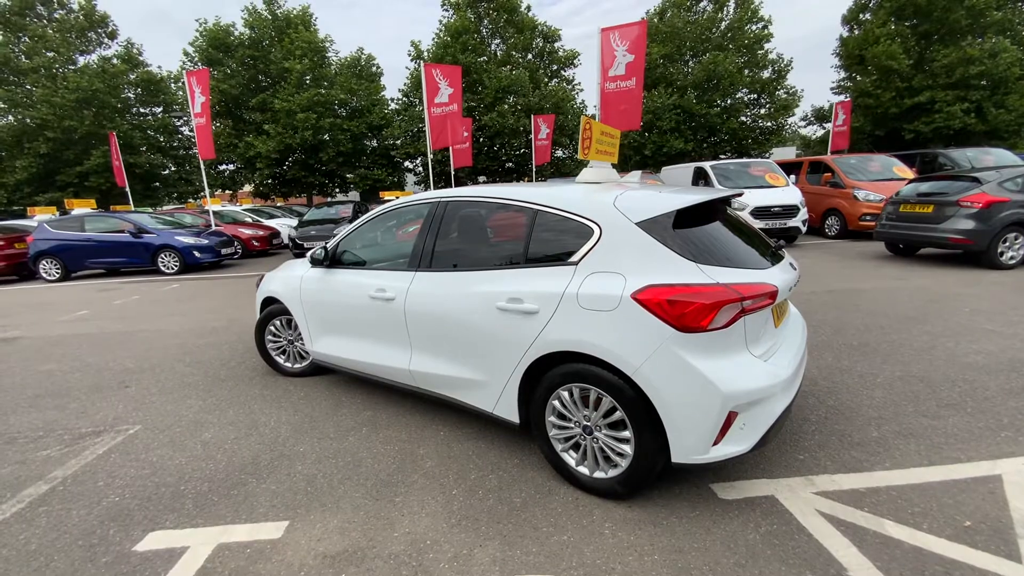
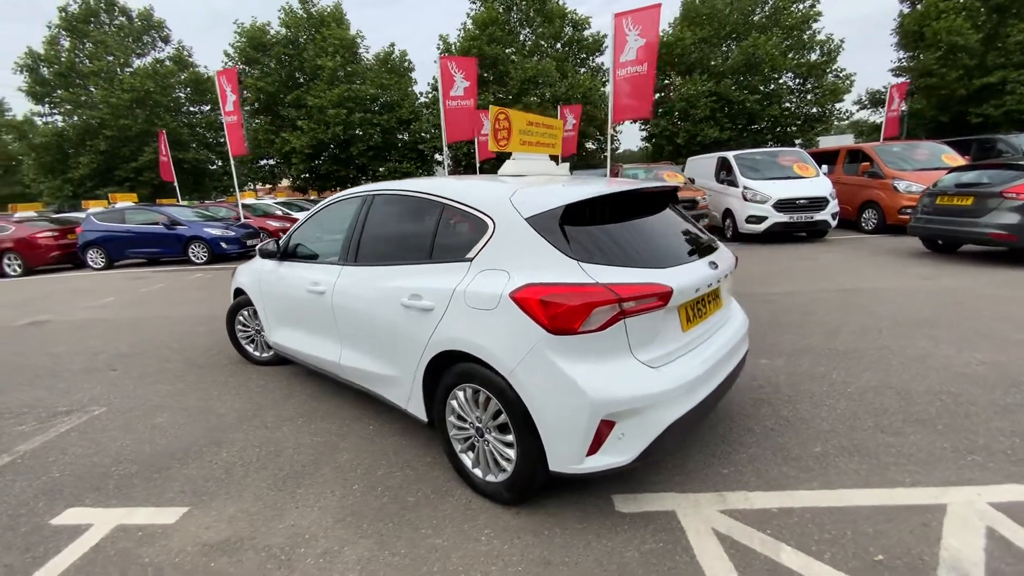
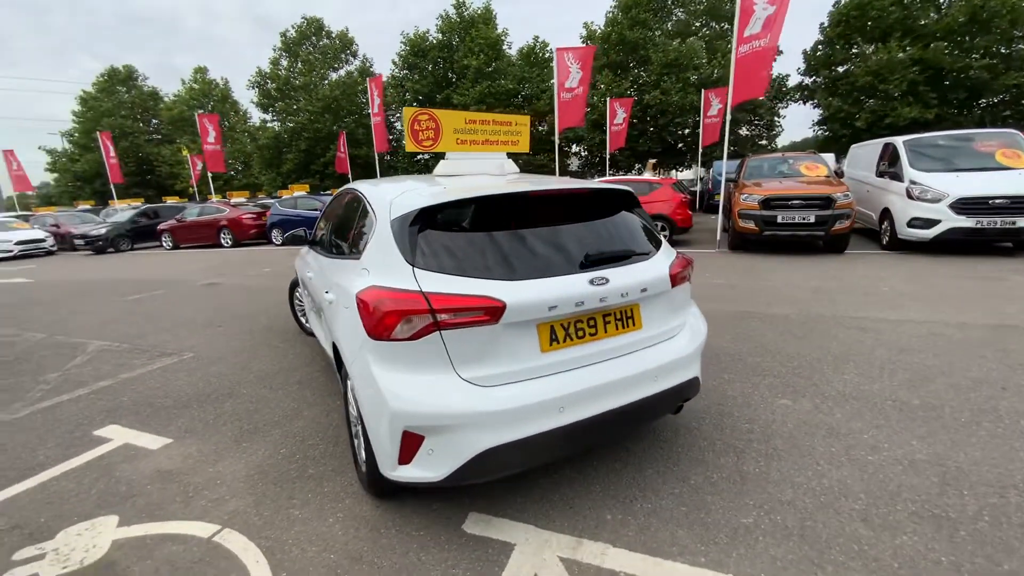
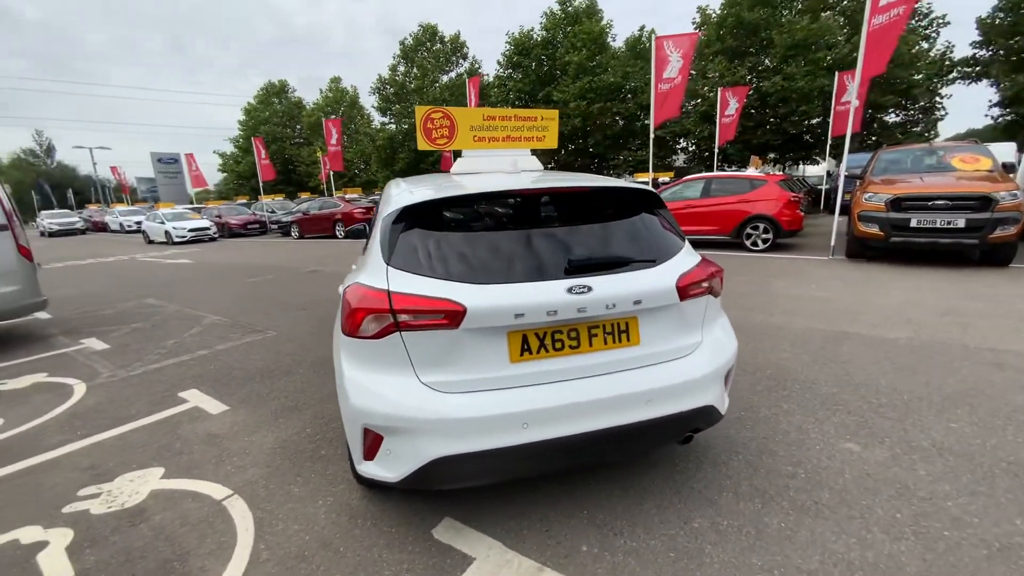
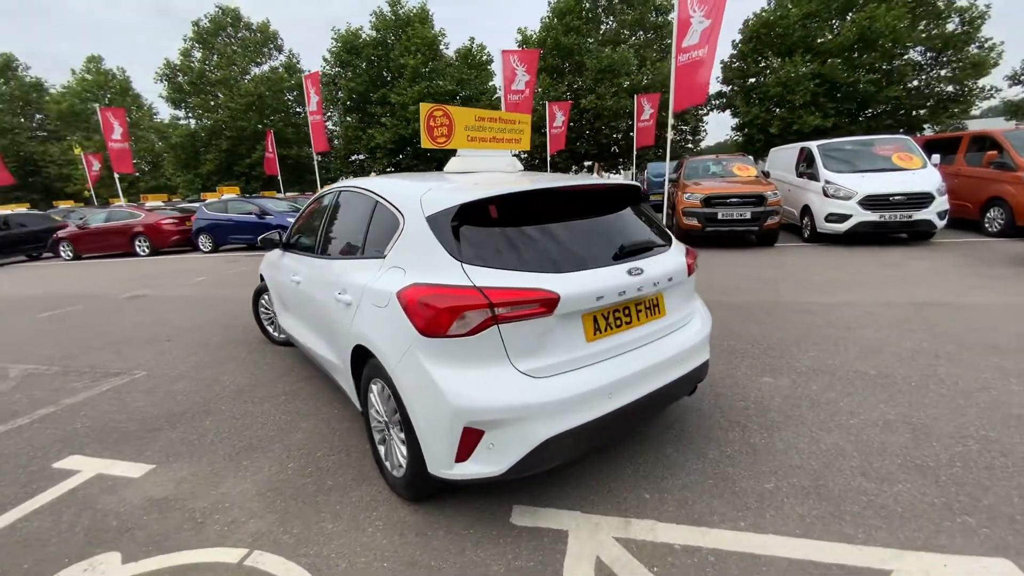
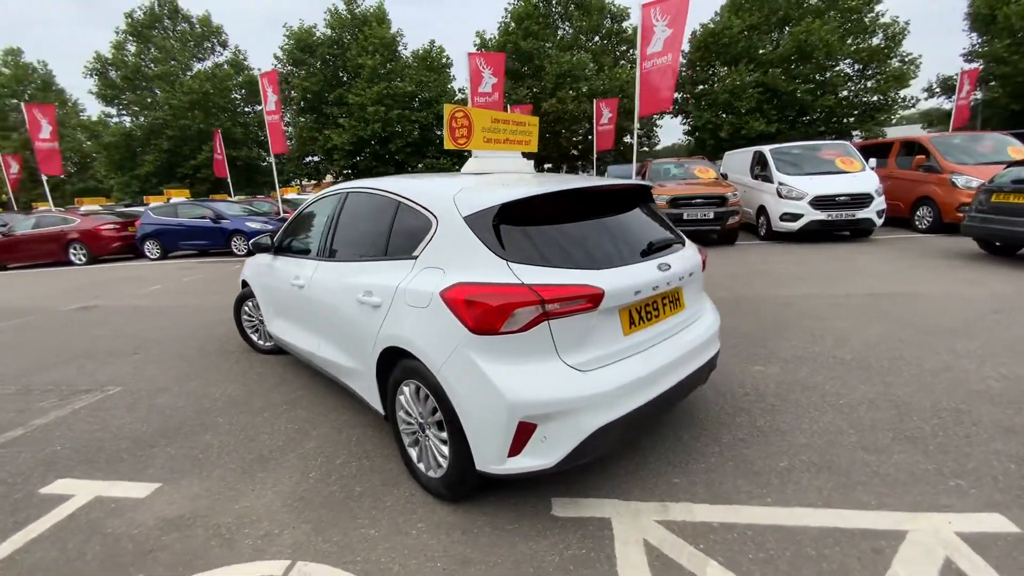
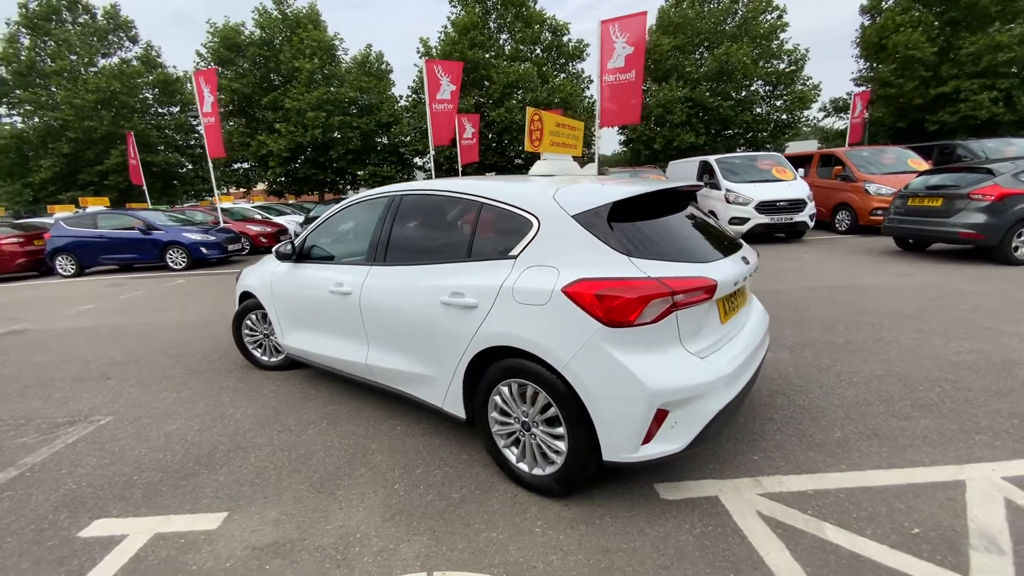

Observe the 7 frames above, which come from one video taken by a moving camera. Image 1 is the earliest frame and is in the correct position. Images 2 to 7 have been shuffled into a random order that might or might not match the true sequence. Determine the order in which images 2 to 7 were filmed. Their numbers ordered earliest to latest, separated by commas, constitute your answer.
7, 2, 6, 5, 3, 4
